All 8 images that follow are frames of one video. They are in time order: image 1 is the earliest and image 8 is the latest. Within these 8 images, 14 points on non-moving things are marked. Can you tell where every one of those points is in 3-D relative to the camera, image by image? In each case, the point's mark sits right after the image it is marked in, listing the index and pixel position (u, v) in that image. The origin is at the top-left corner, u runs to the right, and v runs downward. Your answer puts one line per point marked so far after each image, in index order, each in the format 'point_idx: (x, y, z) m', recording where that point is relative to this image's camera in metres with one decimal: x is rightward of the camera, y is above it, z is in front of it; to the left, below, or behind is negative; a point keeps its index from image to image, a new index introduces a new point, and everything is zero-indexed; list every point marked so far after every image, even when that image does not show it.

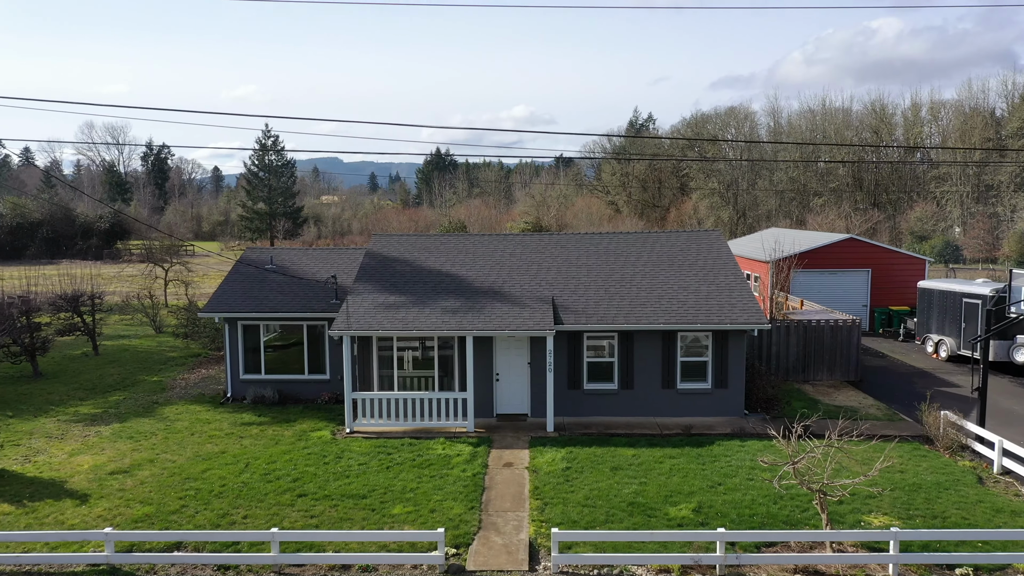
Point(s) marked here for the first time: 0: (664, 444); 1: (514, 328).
0: (+2.8, -2.9, +14.7) m
1: (0.0, -0.8, +15.6) m
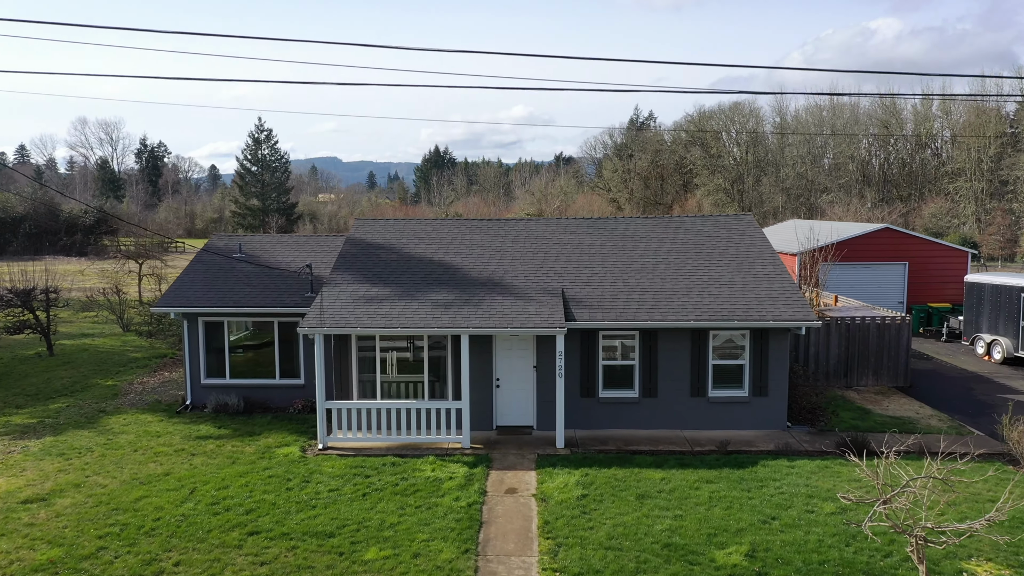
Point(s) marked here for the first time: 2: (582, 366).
0: (+2.8, -2.7, +12.2) m
1: (+0.1, -0.6, +13.2) m
2: (+1.2, -1.4, +14.1) m
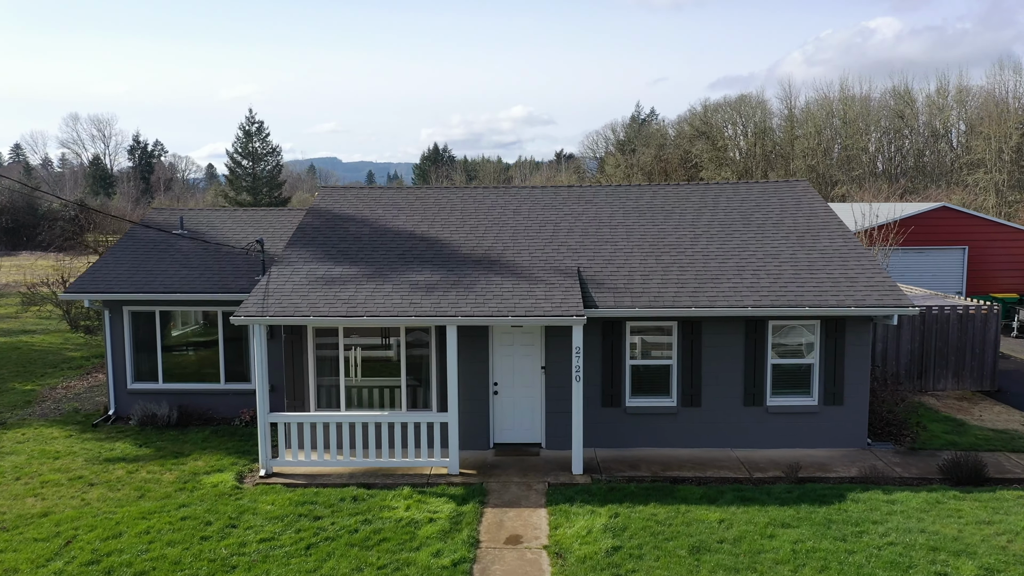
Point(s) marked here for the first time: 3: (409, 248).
0: (+2.9, -2.4, +9.1) m
1: (+0.1, -0.3, +10.0) m
2: (+1.2, -1.1, +10.9) m
3: (-1.5, +0.6, +12.0) m
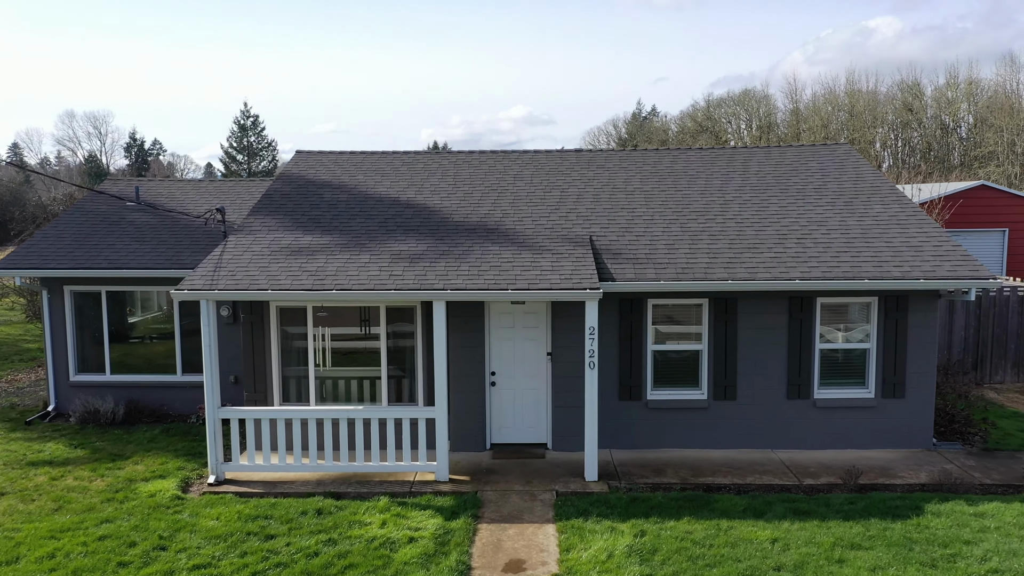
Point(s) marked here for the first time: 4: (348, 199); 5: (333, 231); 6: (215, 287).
0: (+2.9, -2.1, +7.4) m
1: (+0.1, 0.0, +8.3) m
2: (+1.3, -0.7, +9.2) m
3: (-1.5, +0.9, +10.3) m
4: (-2.2, +1.2, +10.8) m
5: (-2.2, +0.7, +9.8) m
6: (-3.1, 0.0, +8.3) m
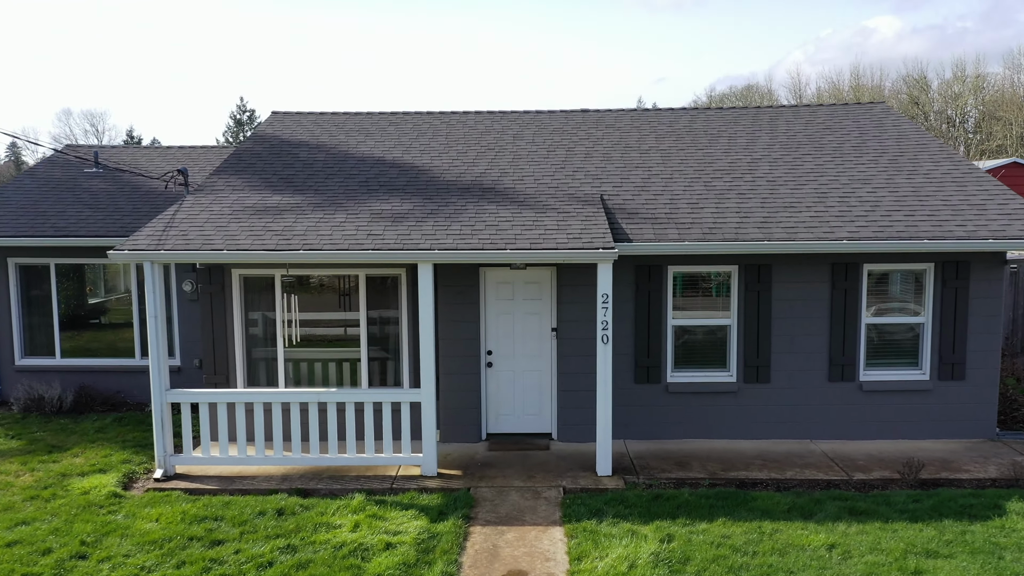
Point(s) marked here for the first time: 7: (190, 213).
0: (+2.9, -1.7, +6.1) m
1: (+0.1, +0.4, +7.0) m
2: (+1.2, -0.4, +8.0) m
3: (-1.5, +1.3, +9.0) m
4: (-2.2, +1.5, +9.6) m
5: (-2.2, +1.0, +8.6) m
6: (-3.1, +0.3, +7.1) m
7: (-3.2, +0.7, +7.9) m
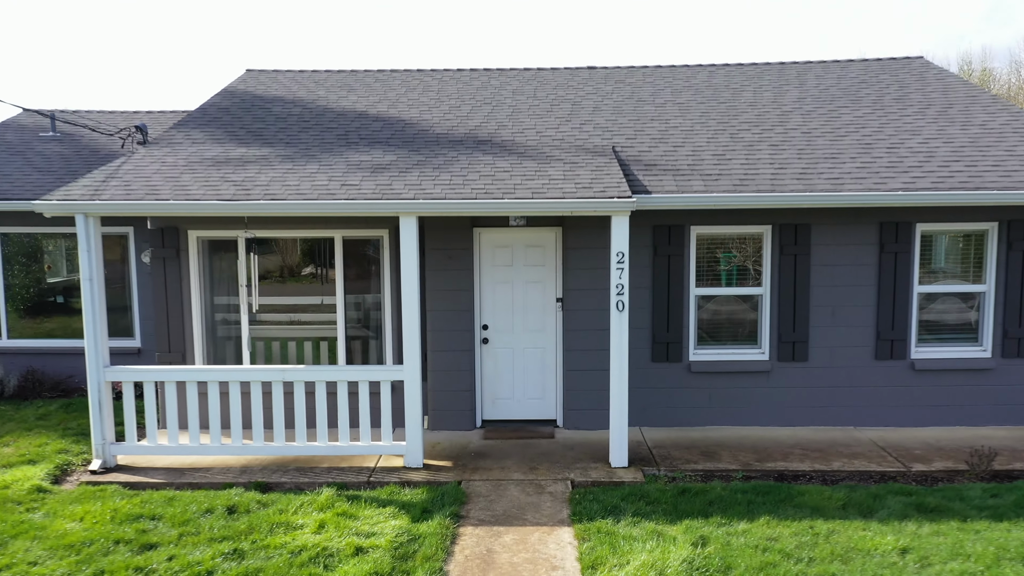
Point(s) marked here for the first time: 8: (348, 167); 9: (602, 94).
0: (+2.9, -1.4, +5.1) m
1: (+0.1, +0.7, +6.0) m
2: (+1.2, -0.1, +6.9) m
3: (-1.6, +1.6, +8.0) m
4: (-2.2, +1.9, +8.5) m
5: (-2.2, +1.4, +7.5) m
6: (-3.1, +0.7, +6.0) m
7: (-3.2, +1.0, +6.8) m
8: (-1.4, +1.0, +6.7) m
9: (+1.0, +2.2, +8.9) m
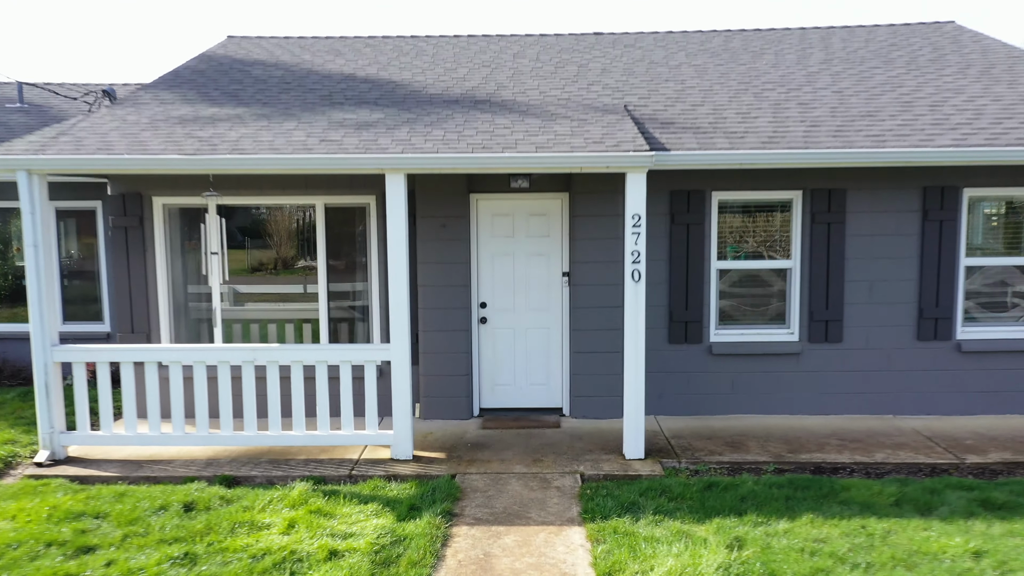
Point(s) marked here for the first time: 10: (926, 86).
0: (+2.9, -1.2, +4.3) m
1: (+0.1, +0.9, +5.3) m
2: (+1.2, +0.1, +6.2) m
3: (-1.5, +1.8, +7.3) m
4: (-2.2, +2.1, +7.8) m
5: (-2.2, +1.6, +6.8) m
6: (-3.1, +0.9, +5.3) m
7: (-3.2, +1.3, +6.1) m
8: (-1.4, +1.2, +6.0) m
9: (+1.0, +2.4, +8.2) m
10: (+3.6, +1.8, +7.0) m
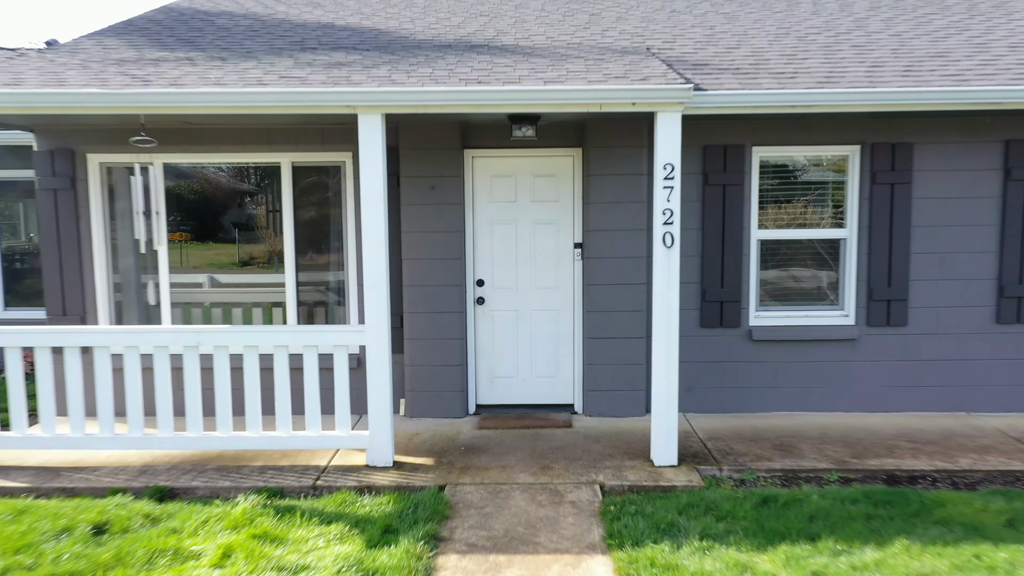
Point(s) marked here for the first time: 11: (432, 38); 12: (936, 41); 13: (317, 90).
0: (+2.9, -1.0, +3.3) m
1: (+0.1, +1.1, +4.3) m
2: (+1.3, +0.3, +5.2) m
3: (-1.5, +2.0, +6.3) m
4: (-2.2, +2.2, +6.8) m
5: (-2.2, +1.7, +5.9) m
6: (-3.1, +1.0, +4.3) m
7: (-3.2, +1.4, +5.2) m
8: (-1.3, +1.4, +5.0) m
9: (+1.0, +2.5, +7.2) m
10: (+3.6, +1.9, +6.0) m
11: (-0.6, +1.9, +6.1) m
12: (+3.0, +1.7, +5.7) m
13: (-1.0, +1.1, +4.4) m
